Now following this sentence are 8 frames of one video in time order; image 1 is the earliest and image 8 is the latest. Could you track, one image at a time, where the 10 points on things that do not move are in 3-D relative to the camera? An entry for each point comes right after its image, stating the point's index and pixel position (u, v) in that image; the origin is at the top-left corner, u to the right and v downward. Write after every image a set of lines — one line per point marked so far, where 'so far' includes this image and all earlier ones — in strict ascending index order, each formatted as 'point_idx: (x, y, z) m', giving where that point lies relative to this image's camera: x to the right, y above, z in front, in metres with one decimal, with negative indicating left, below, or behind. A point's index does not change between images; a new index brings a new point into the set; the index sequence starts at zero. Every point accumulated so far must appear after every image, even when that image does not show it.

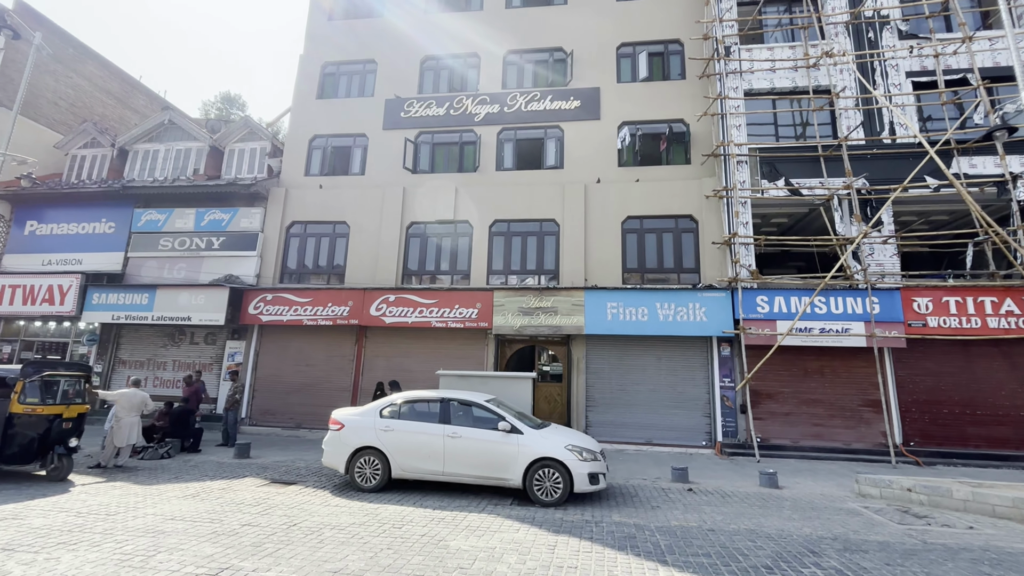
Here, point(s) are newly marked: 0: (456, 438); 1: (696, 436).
0: (-0.8, -2.1, +6.8) m
1: (+4.6, -3.7, +11.9) m
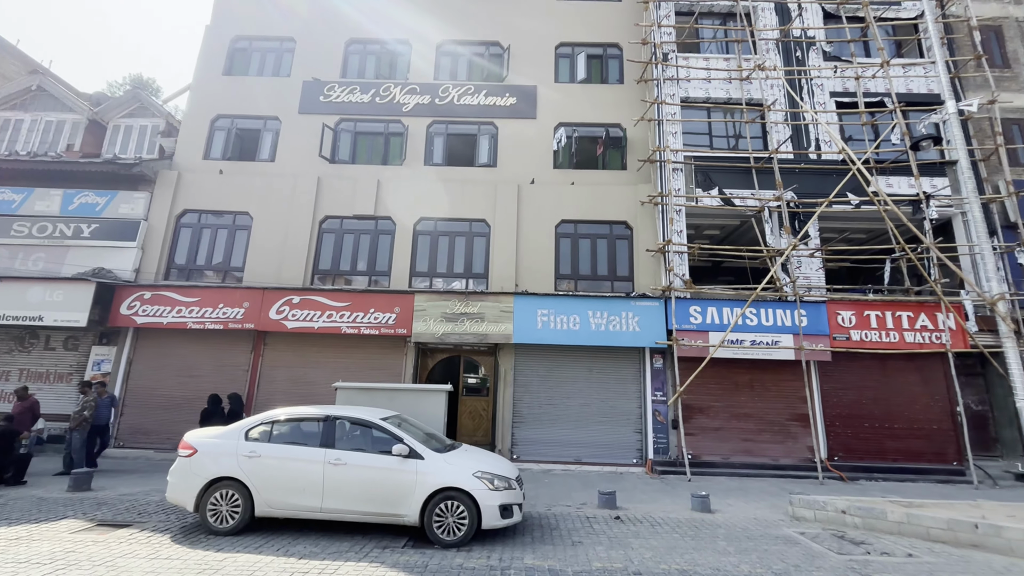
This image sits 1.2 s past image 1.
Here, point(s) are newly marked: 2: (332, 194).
0: (-2.0, -2.1, +5.5) m
1: (+2.7, -3.9, +11.2) m
2: (-4.9, +2.6, +12.9) m
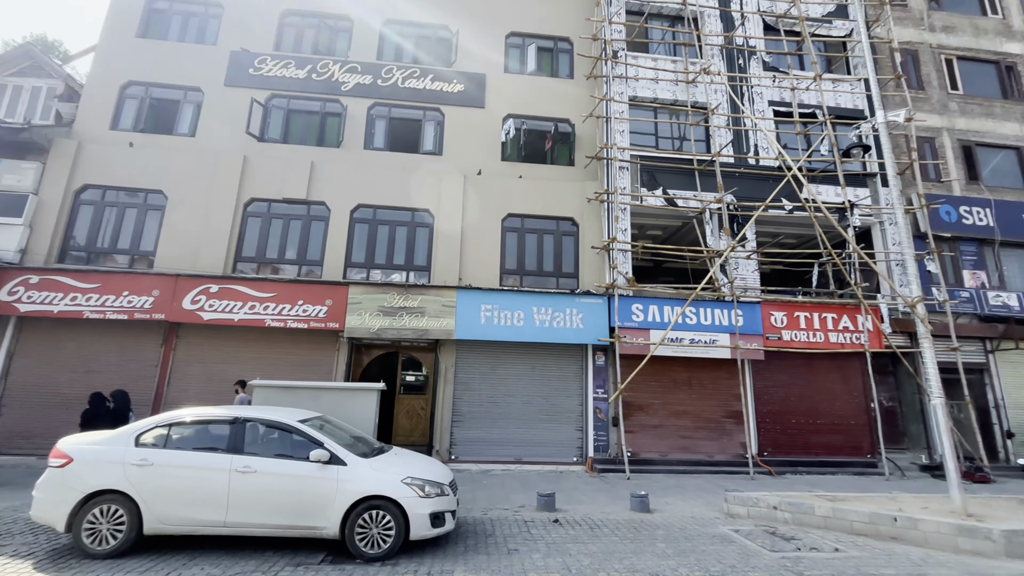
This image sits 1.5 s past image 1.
0: (-2.7, -1.9, +4.9) m
1: (+1.3, -3.8, +11.0) m
2: (-6.3, +2.8, +11.9) m
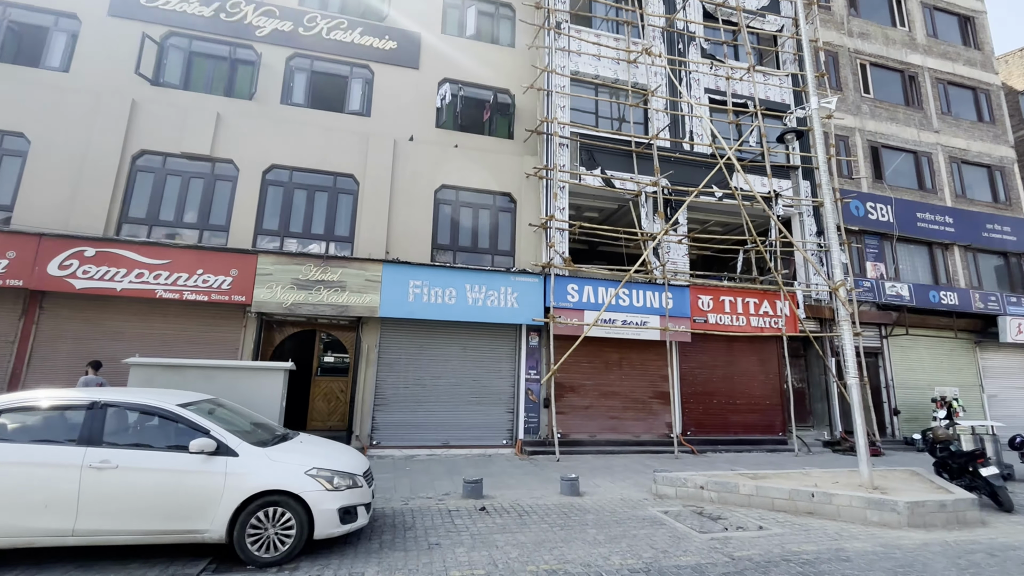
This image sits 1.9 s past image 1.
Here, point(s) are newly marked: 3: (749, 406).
0: (-3.4, -1.5, +4.0) m
1: (-0.4, -3.3, +10.7) m
2: (-7.8, +3.6, +10.3) m
3: (+6.2, -3.1, +12.4) m
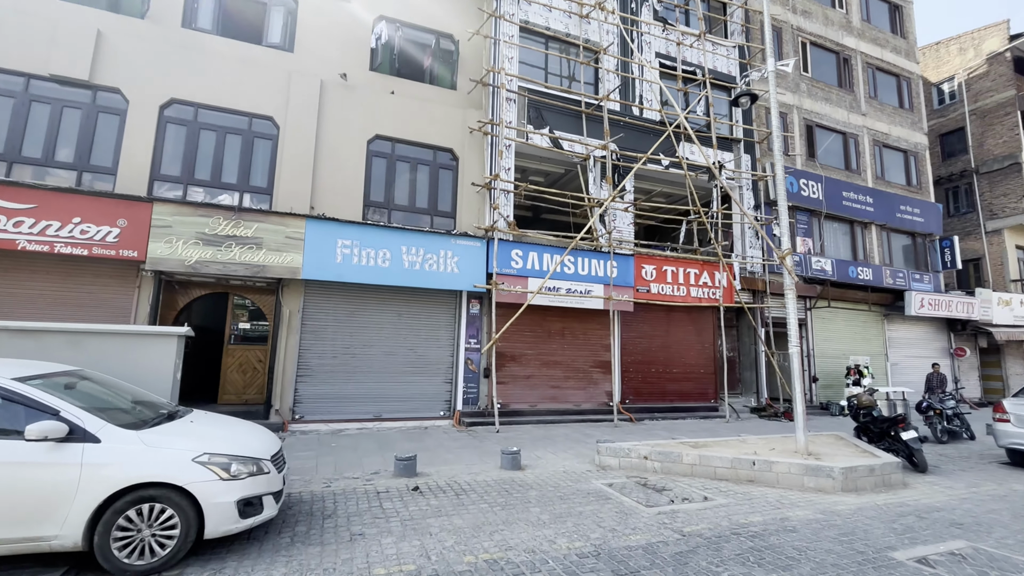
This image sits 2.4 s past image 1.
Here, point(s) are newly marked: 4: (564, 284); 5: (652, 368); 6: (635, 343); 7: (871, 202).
0: (-3.8, -1.1, +3.0) m
1: (-1.7, -2.5, +10.1) m
2: (-8.8, +4.4, +8.3) m
3: (+4.6, -2.3, +12.6) m
4: (+1.2, +0.1, +10.9) m
5: (+3.7, -2.1, +12.3) m
6: (+3.2, -1.4, +12.2) m
7: (+12.2, +2.9, +16.1) m
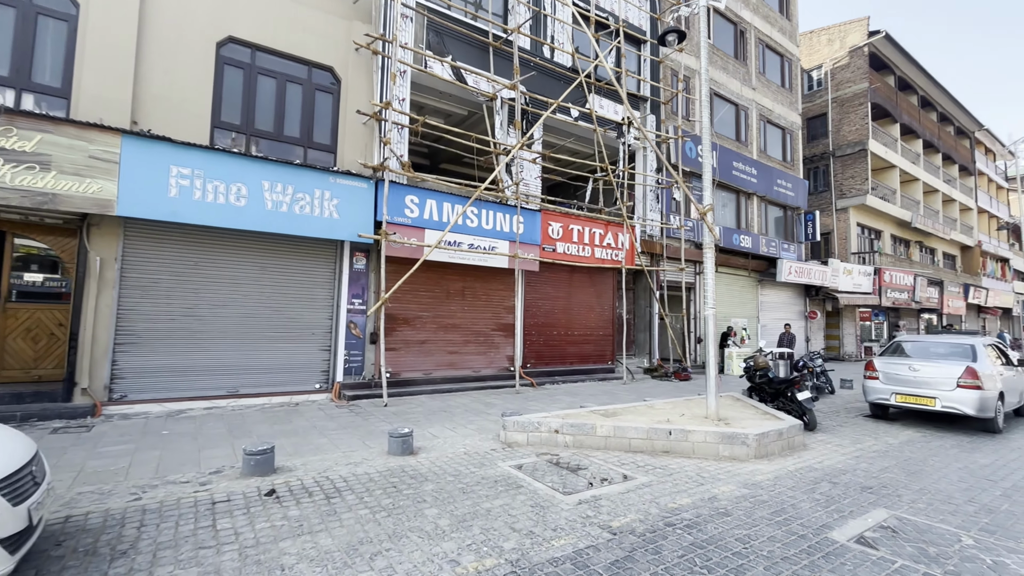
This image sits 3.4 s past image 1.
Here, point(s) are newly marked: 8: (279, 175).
0: (-4.1, -0.7, +1.0) m
1: (-3.7, -1.6, +8.5) m
2: (-10.1, +5.3, +4.7) m
3: (+1.9, -1.3, +12.3) m
4: (-1.0, +1.0, +9.8) m
5: (+1.0, -1.1, +11.8) m
6: (+0.6, -0.4, +11.5) m
7: (+8.7, +4.1, +17.0) m
8: (-3.9, +1.9, +7.9) m
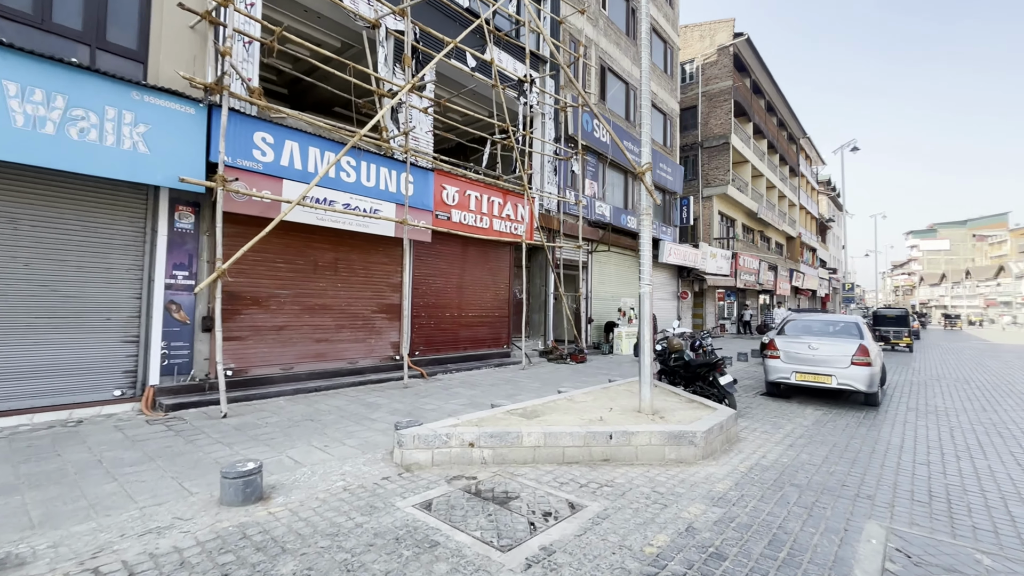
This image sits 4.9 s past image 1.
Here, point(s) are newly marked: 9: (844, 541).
0: (-3.6, -0.6, -1.5) m
1: (-5.2, -1.2, +5.9) m
2: (-10.2, +5.6, +0.3) m
3: (-0.8, -0.7, +11.1) m
4: (-2.8, +1.5, +7.7) m
5: (-1.4, -0.5, +10.3) m
6: (-1.8, +0.1, +9.9) m
7: (+4.7, +4.8, +17.1) m
8: (-5.1, +2.3, +5.2) m
9: (+2.2, -1.7, +3.2) m
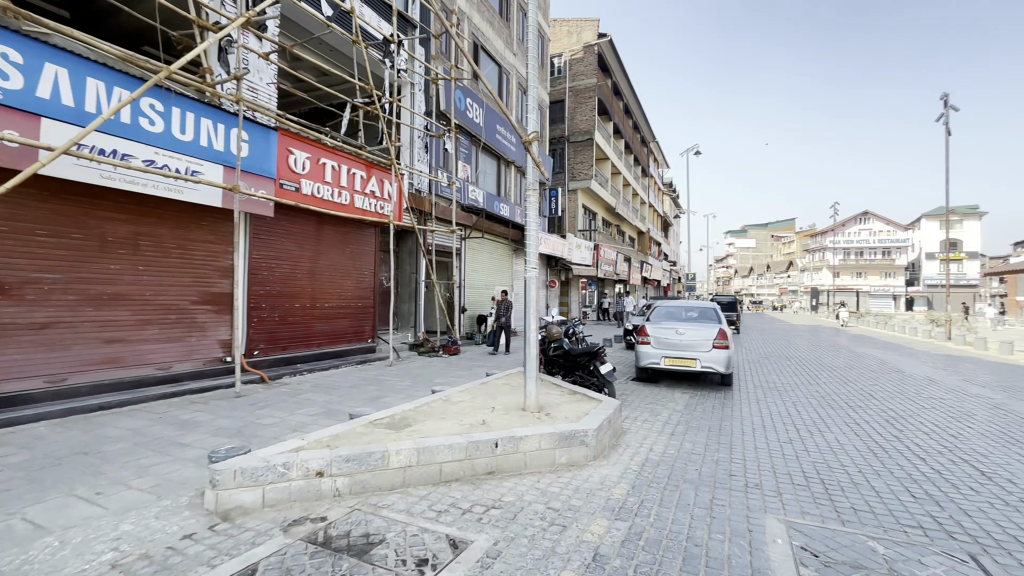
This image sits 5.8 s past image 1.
0: (-2.9, -0.6, -3.2) m
1: (-6.4, -1.0, +3.5) m
2: (-9.7, +5.6, -3.4) m
3: (-3.5, -0.4, +9.7) m
4: (-4.6, +1.7, +5.8) m
5: (-4.0, -0.3, +8.7) m
6: (-4.2, +0.4, +8.3) m
7: (+0.1, +5.2, +16.8) m
8: (-6.1, +2.5, +2.7) m
9: (+1.5, -1.6, +2.9) m
